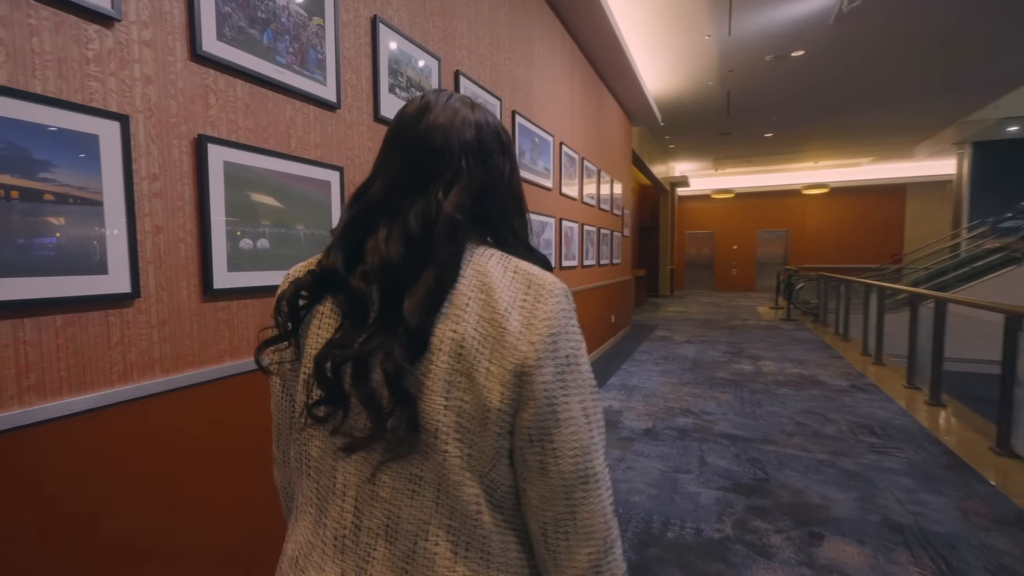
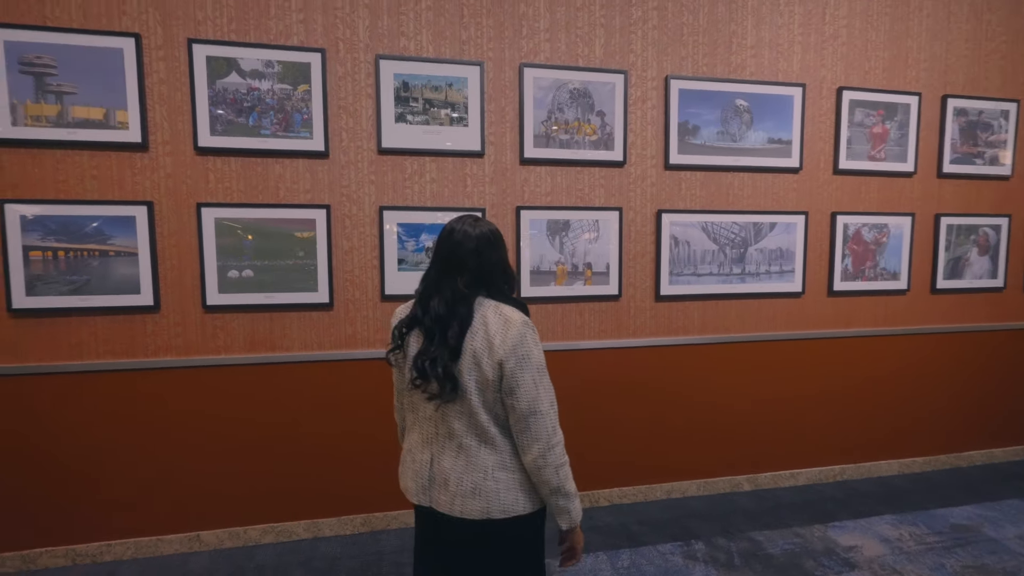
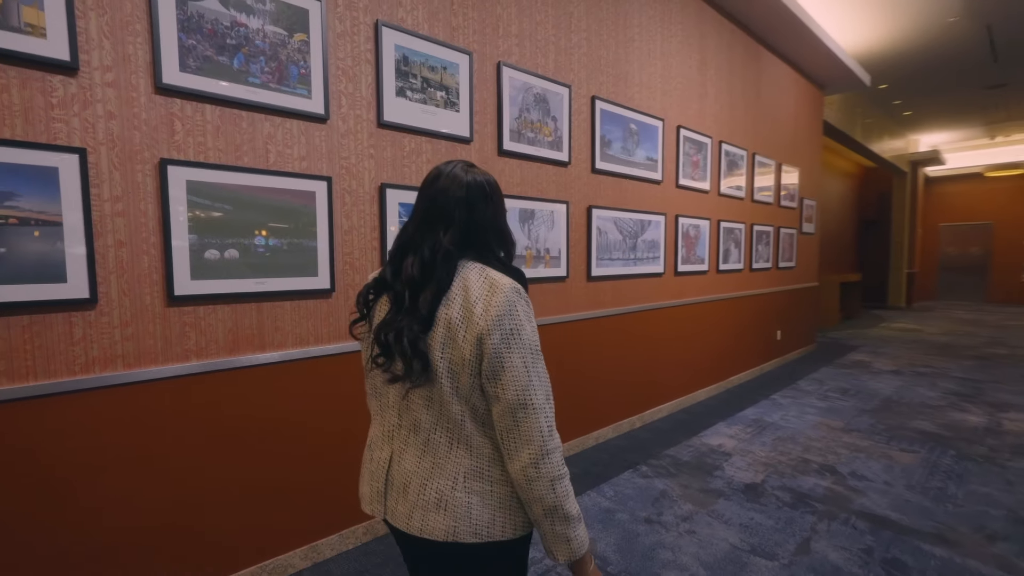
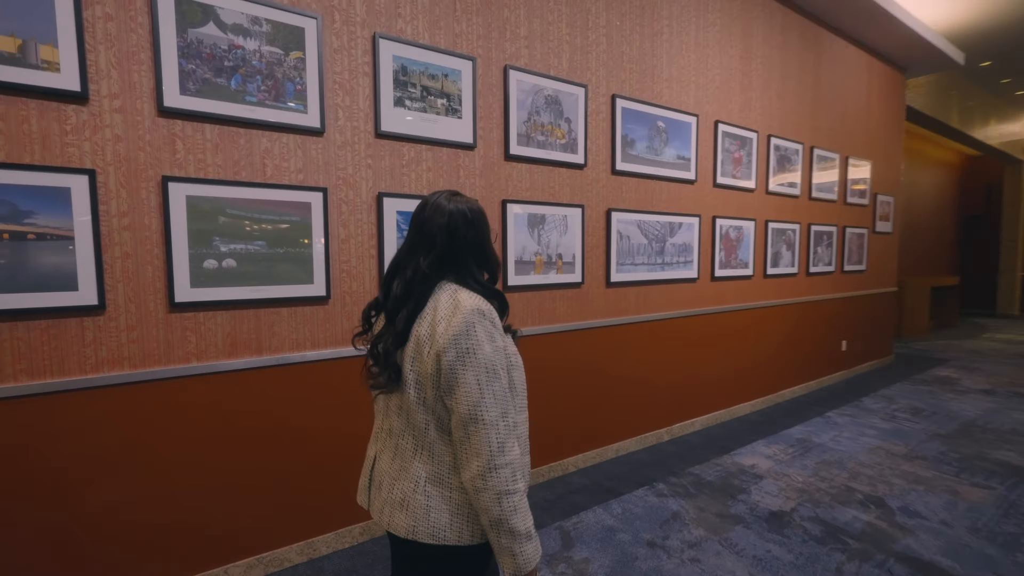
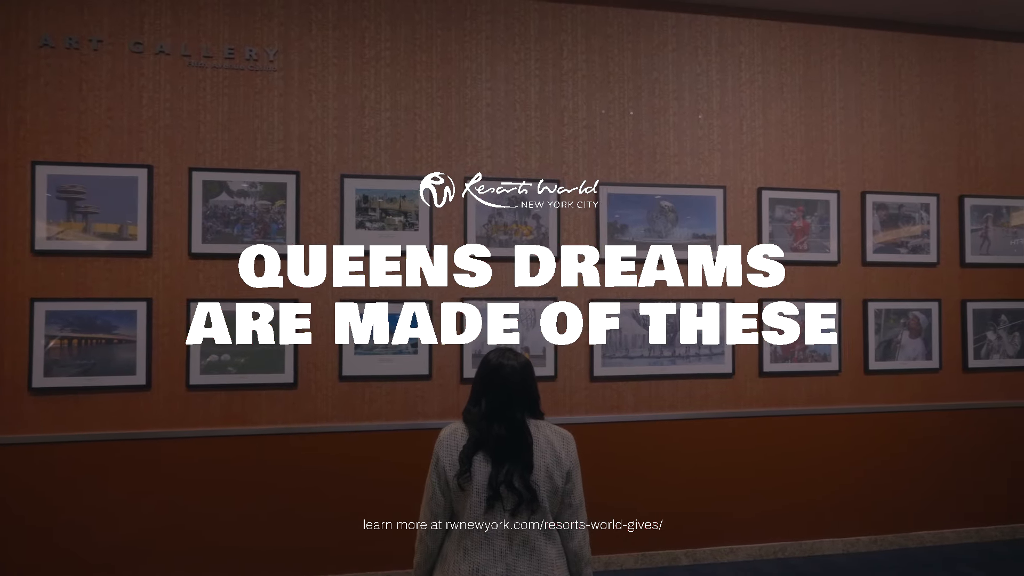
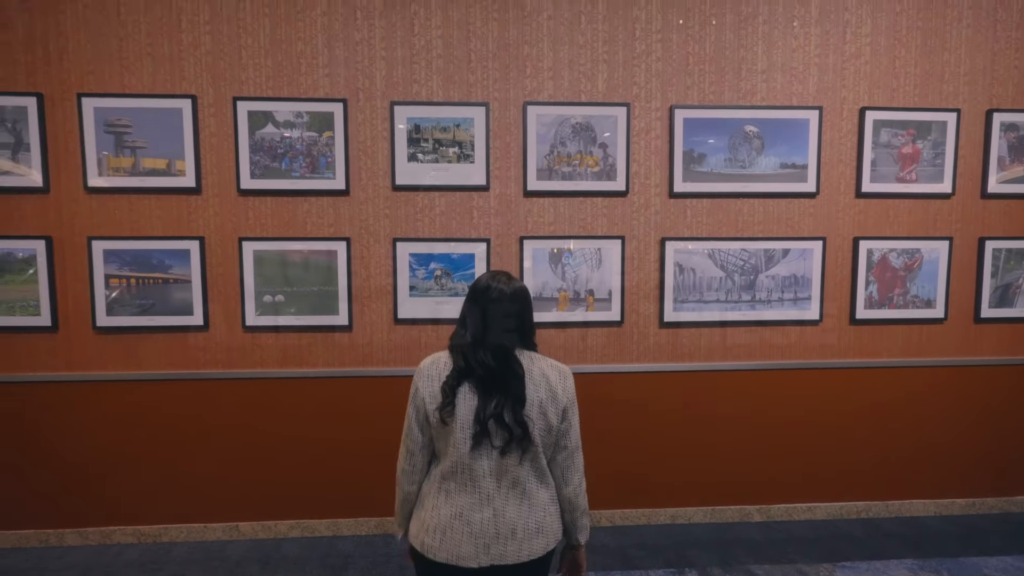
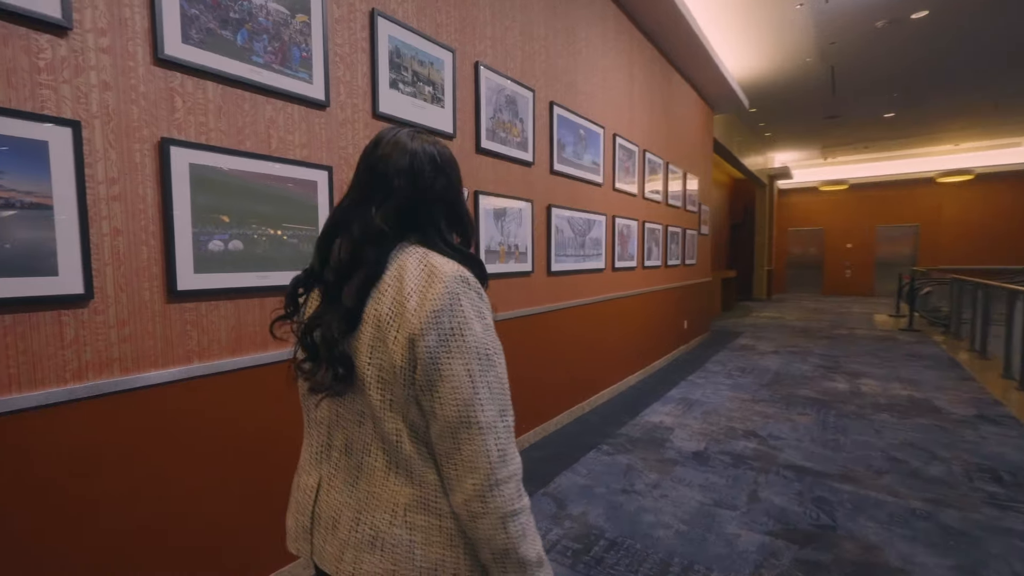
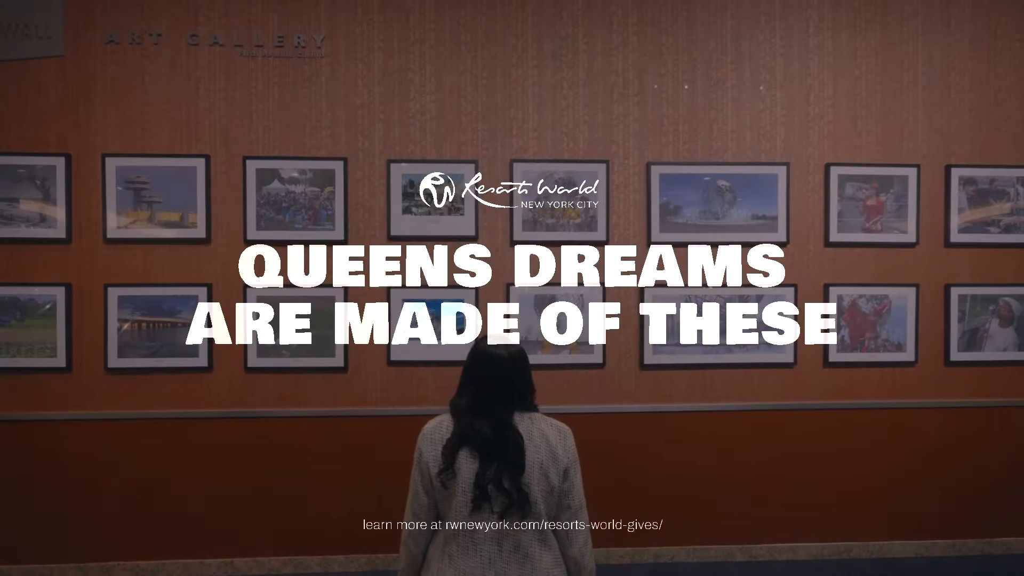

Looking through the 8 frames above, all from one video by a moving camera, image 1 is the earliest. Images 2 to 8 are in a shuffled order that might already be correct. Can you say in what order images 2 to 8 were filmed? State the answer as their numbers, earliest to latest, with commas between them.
7, 3, 4, 2, 6, 8, 5
